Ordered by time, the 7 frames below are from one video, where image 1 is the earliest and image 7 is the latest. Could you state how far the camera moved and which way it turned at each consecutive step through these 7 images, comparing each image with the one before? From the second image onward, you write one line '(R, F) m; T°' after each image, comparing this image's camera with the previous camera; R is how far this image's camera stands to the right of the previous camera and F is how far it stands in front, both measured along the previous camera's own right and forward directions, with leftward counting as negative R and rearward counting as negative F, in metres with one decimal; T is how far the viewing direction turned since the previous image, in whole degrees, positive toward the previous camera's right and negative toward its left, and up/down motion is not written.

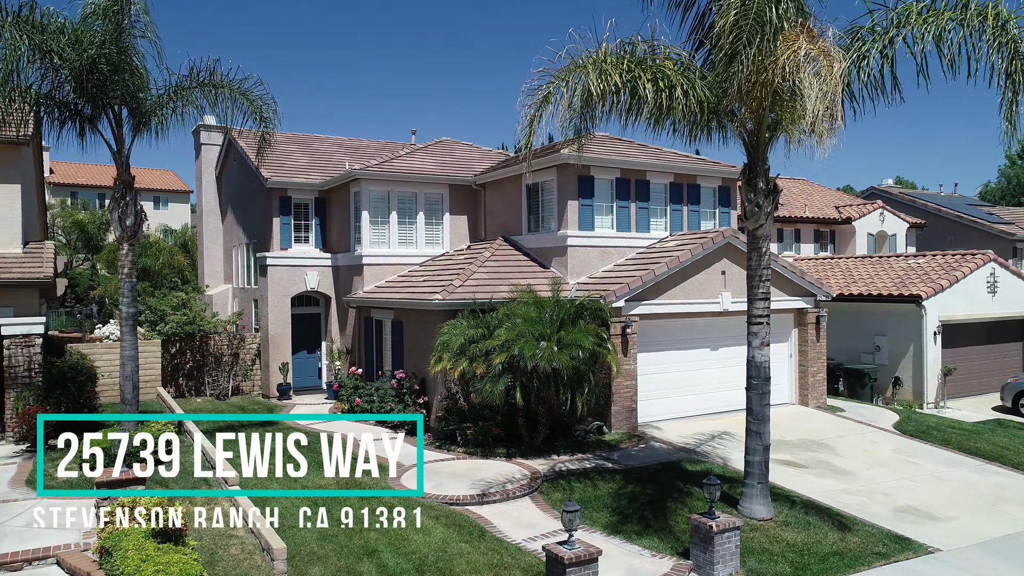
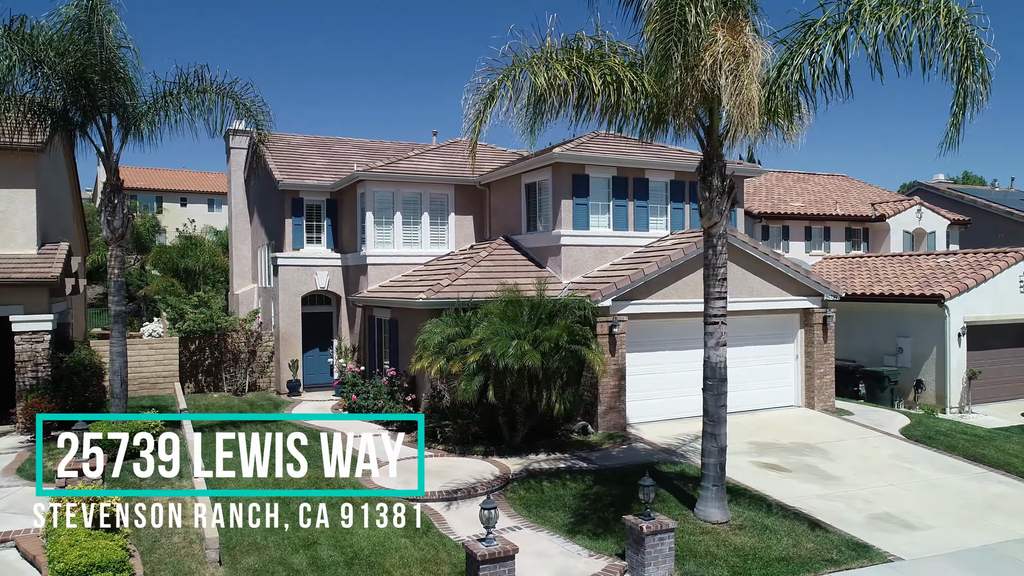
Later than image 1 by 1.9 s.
(+1.5, 0.0) m; -5°
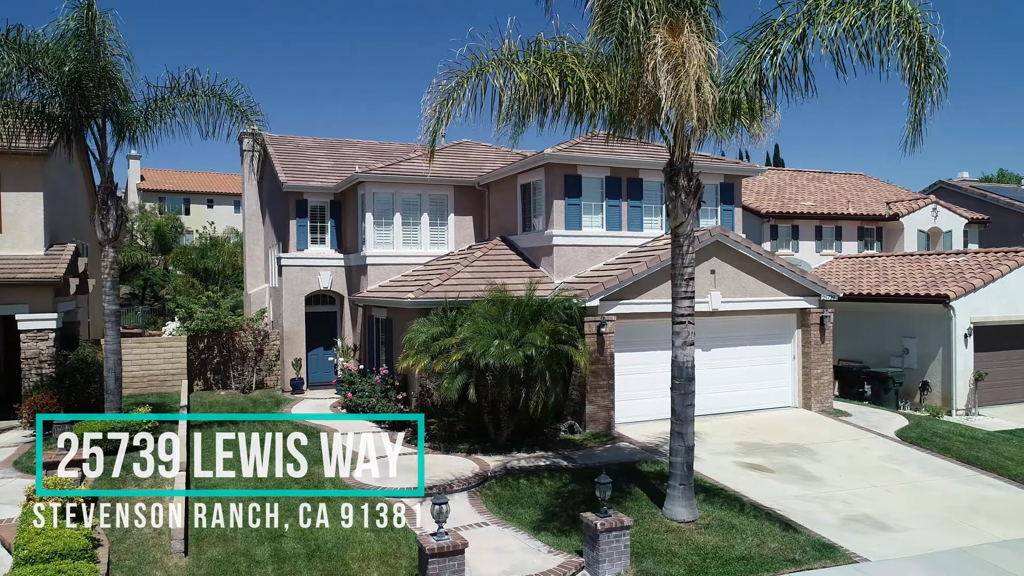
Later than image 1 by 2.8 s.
(+0.9, -0.1) m; -2°
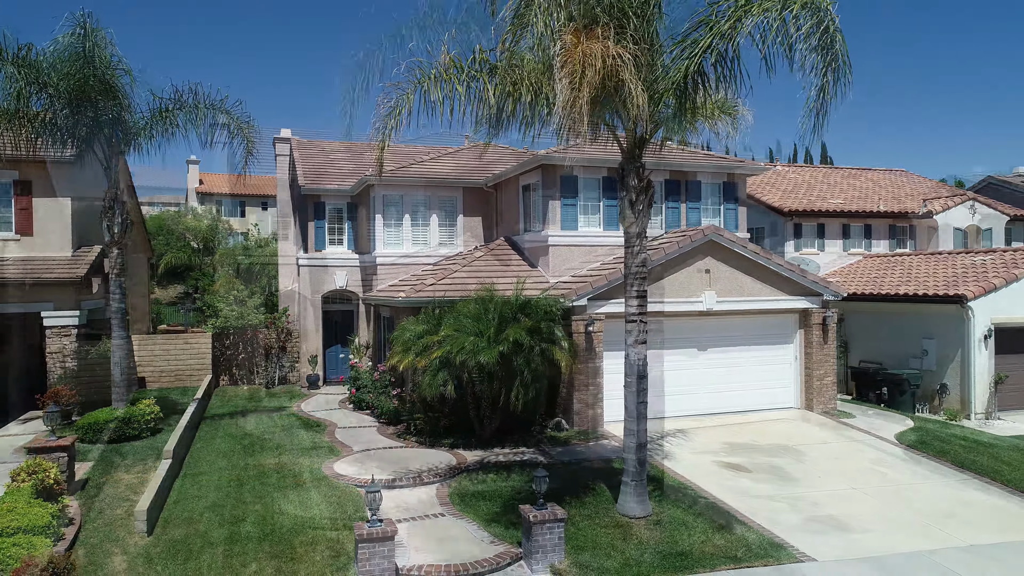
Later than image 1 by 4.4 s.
(+1.5, -0.3) m; -5°
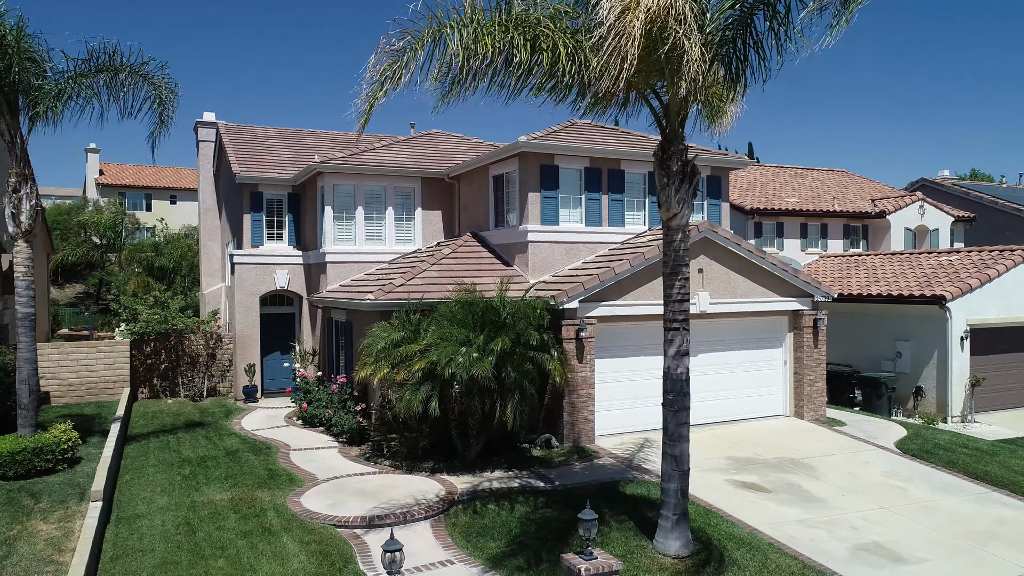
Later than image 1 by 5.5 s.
(-1.3, +1.8) m; +7°
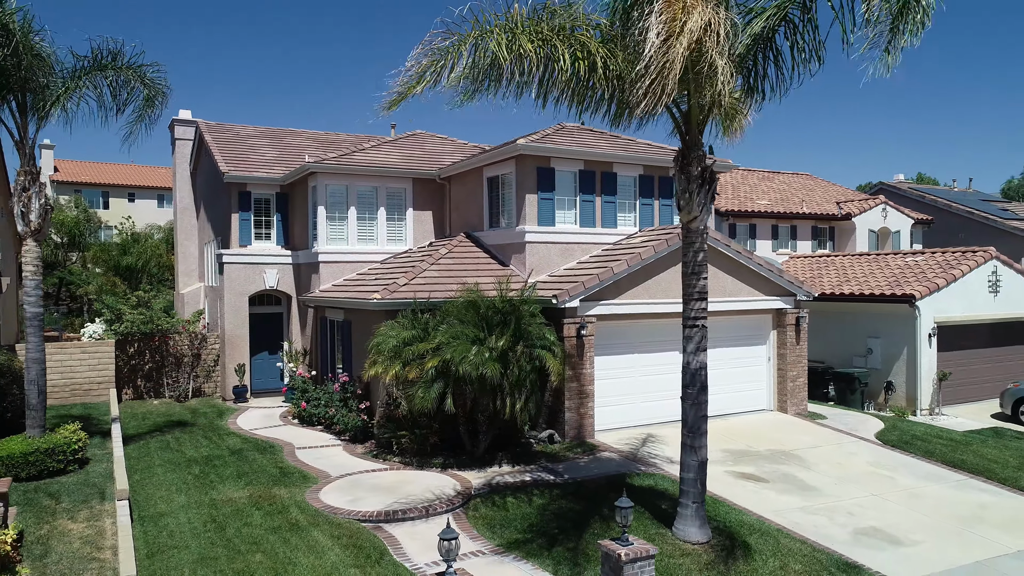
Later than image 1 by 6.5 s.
(-0.9, -0.3) m; +3°
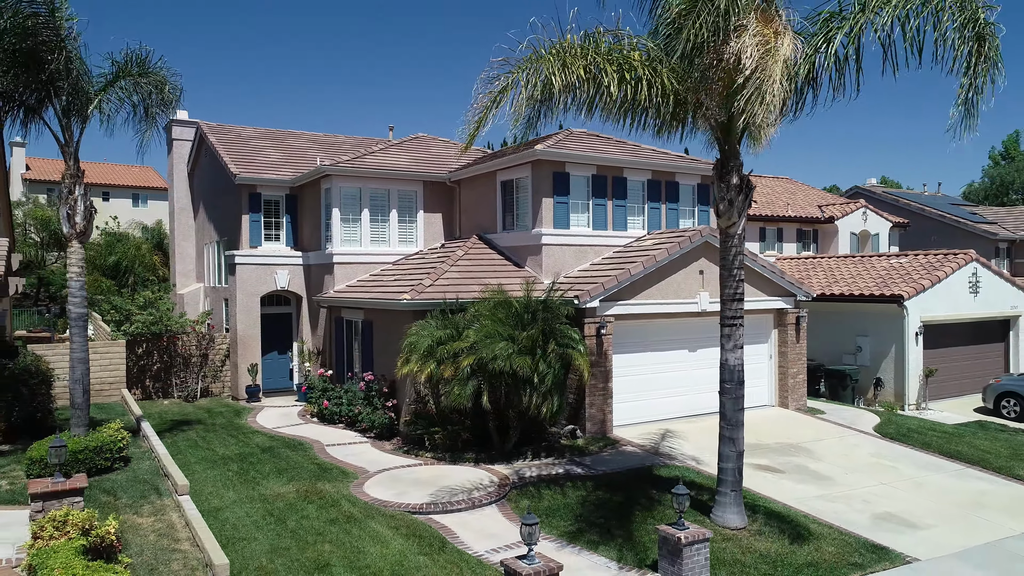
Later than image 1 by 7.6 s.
(-1.1, -0.5) m; +3°
